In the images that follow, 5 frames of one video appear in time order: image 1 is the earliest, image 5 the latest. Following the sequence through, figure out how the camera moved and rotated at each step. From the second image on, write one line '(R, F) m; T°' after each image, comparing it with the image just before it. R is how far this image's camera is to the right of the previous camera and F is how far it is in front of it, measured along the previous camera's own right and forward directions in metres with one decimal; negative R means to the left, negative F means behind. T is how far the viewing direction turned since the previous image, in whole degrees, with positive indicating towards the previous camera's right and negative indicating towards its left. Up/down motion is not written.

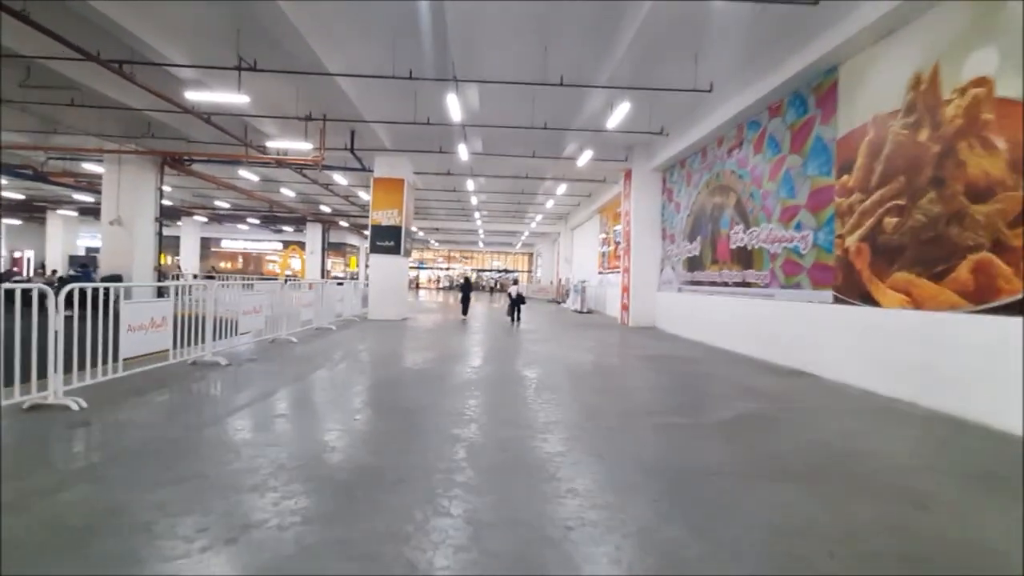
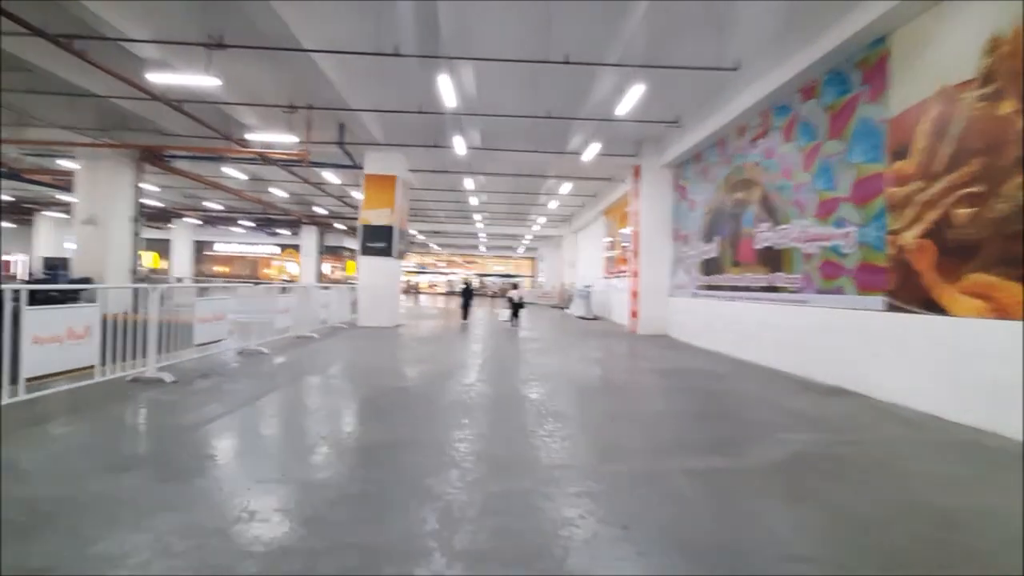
(+0.1, +0.9) m; 0°
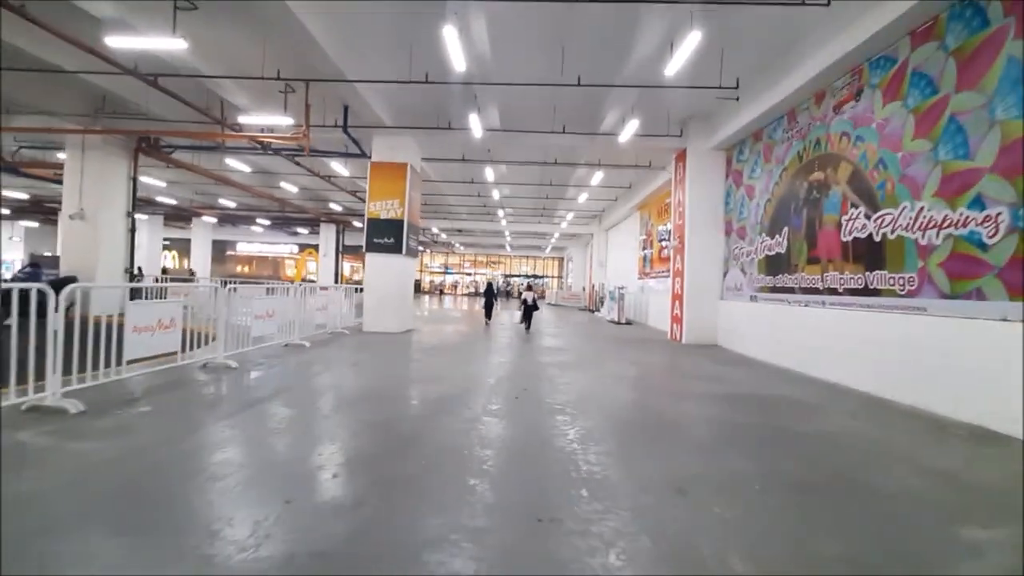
(+0.1, +1.5) m; -3°
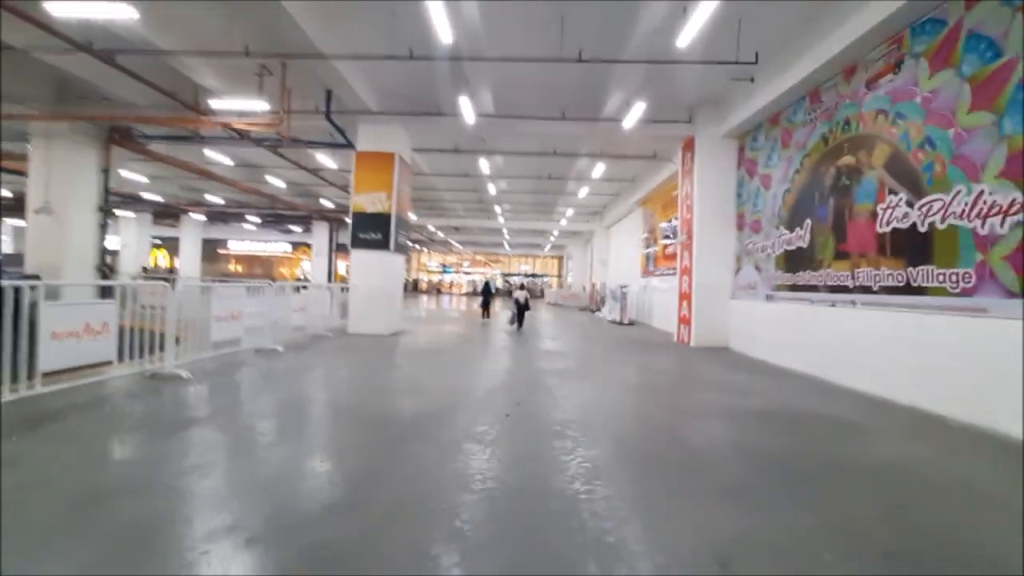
(+0.1, +0.7) m; 0°
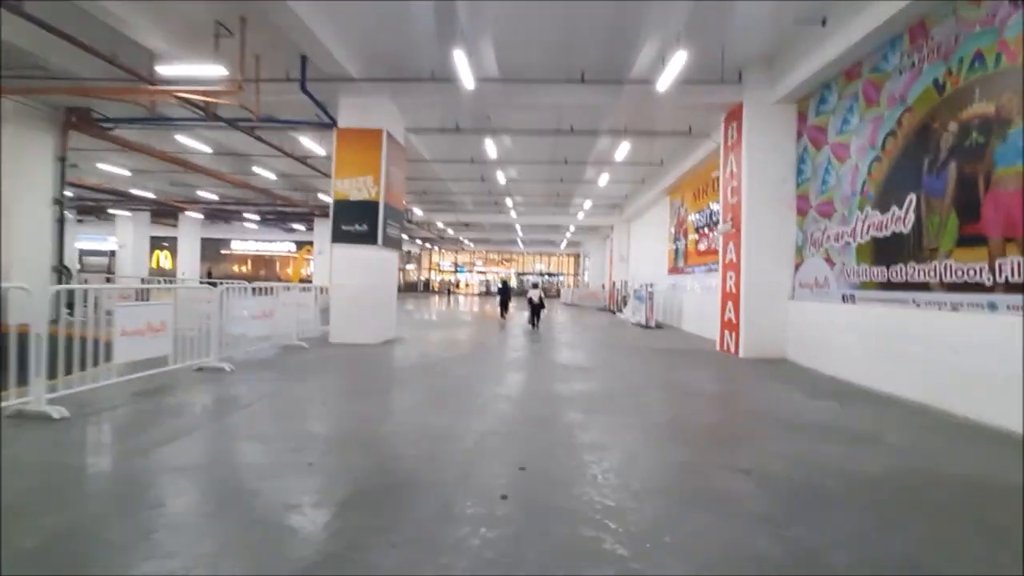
(+0.1, +1.6) m; -2°
